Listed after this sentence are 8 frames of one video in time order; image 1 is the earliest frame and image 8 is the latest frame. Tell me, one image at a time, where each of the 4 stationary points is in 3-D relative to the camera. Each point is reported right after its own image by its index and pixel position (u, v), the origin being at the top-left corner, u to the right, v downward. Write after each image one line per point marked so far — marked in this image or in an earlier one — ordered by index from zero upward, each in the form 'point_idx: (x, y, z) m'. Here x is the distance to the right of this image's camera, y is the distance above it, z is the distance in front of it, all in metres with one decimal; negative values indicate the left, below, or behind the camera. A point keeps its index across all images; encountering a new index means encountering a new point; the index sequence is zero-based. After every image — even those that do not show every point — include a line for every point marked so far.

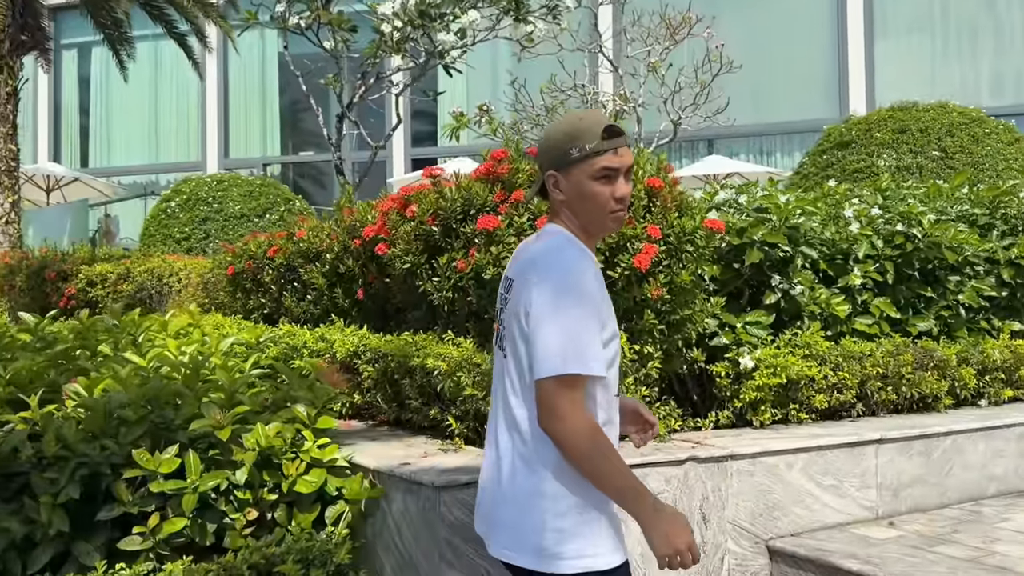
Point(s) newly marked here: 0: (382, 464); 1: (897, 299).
0: (-0.5, -0.7, +3.3) m
1: (+2.2, -0.1, +4.8) m
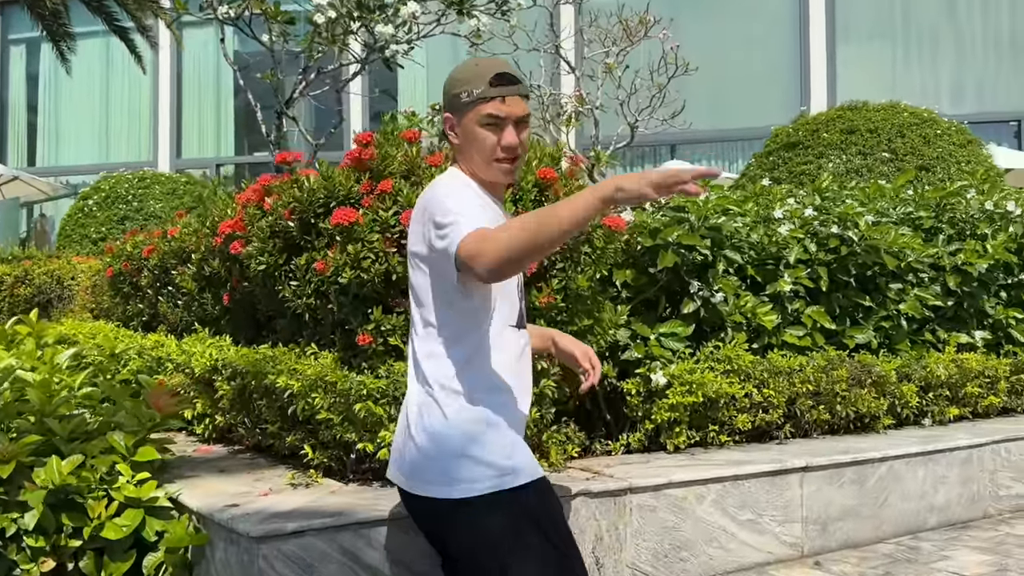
0: (-1.0, -0.7, +2.8) m
1: (+1.6, -0.1, +4.4) m
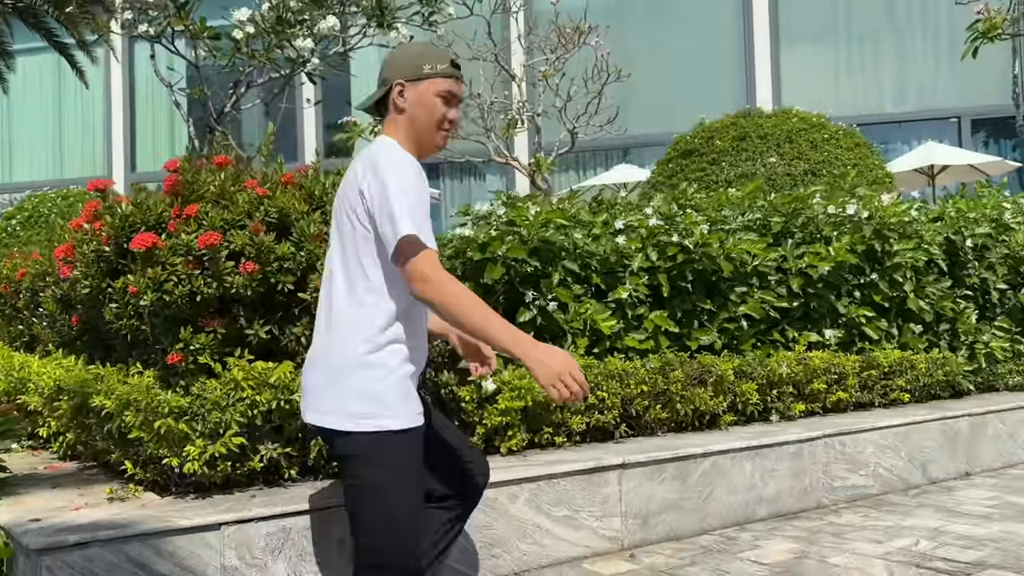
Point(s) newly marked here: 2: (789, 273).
0: (-1.7, -0.8, +2.9) m
1: (+0.9, -0.1, +4.6) m
2: (+1.6, +0.1, +4.9) m
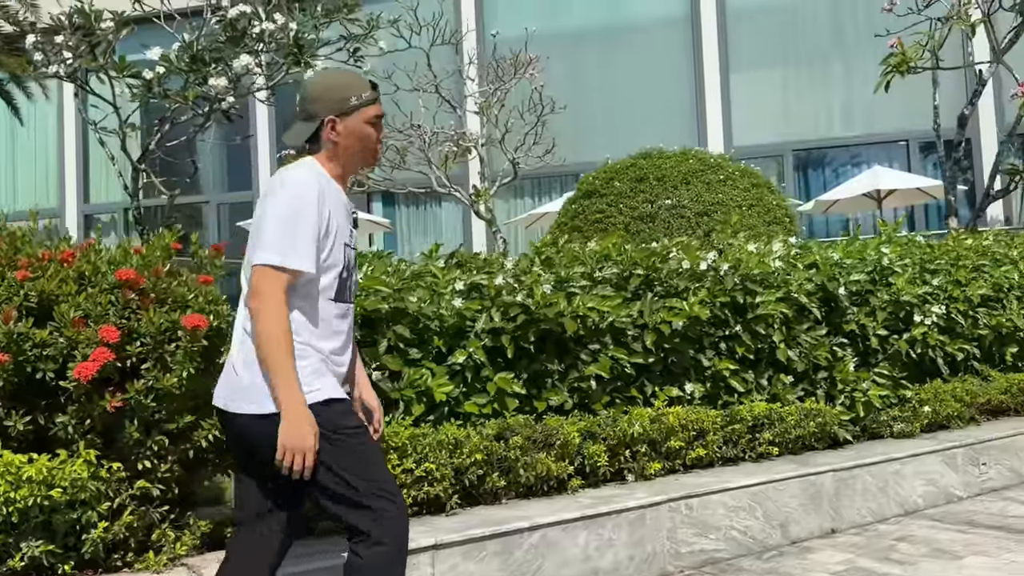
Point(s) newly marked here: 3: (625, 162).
0: (-2.5, -1.1, +2.7) m
1: (0.0, -0.5, +4.5) m
2: (+0.8, -0.2, +4.8) m
3: (+1.0, +1.2, +7.8) m
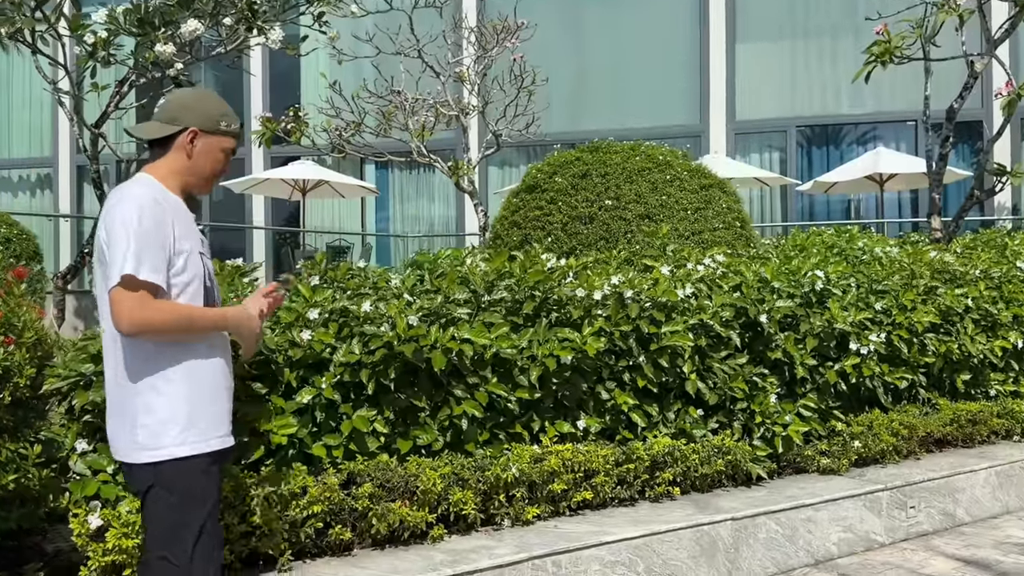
0: (-3.2, -1.2, +2.4) m
1: (-0.6, -0.6, +4.1) m
2: (+0.1, -0.4, +4.4) m
3: (+0.5, +1.1, +7.3) m
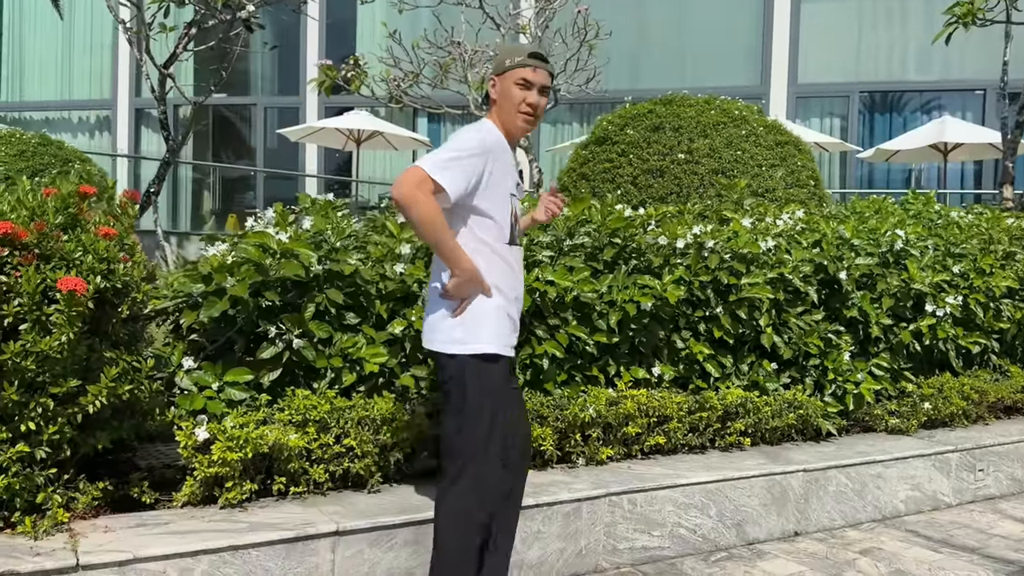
0: (-2.9, -0.9, +2.7) m
1: (-0.2, -0.3, +4.2) m
2: (+0.5, -0.1, +4.5) m
3: (+1.1, +1.5, +7.3) m
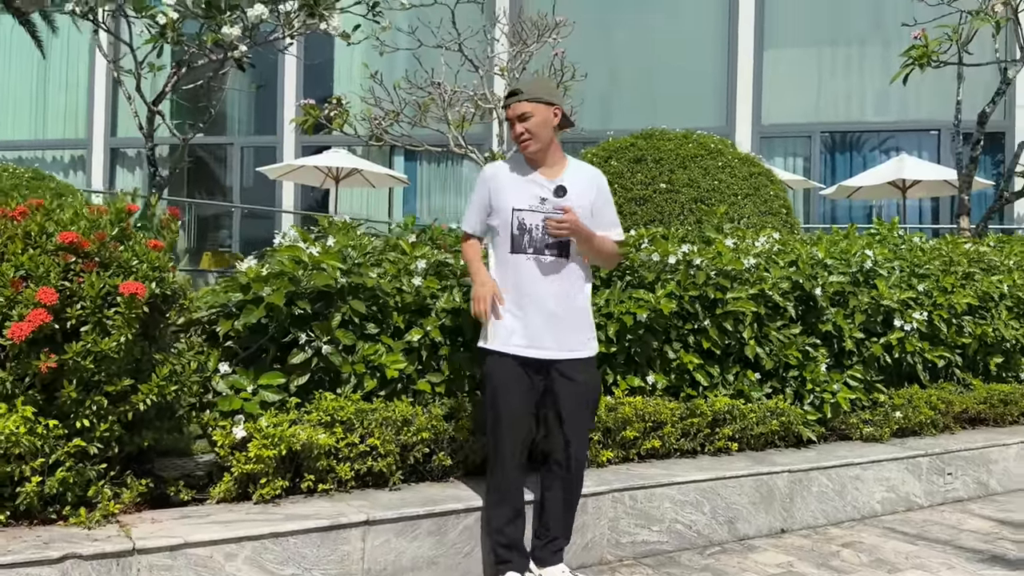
0: (-2.8, -0.9, +2.9) m
1: (-0.2, -0.4, +4.5) m
2: (+0.6, -0.2, +4.8) m
3: (+1.0, +1.3, +7.7) m
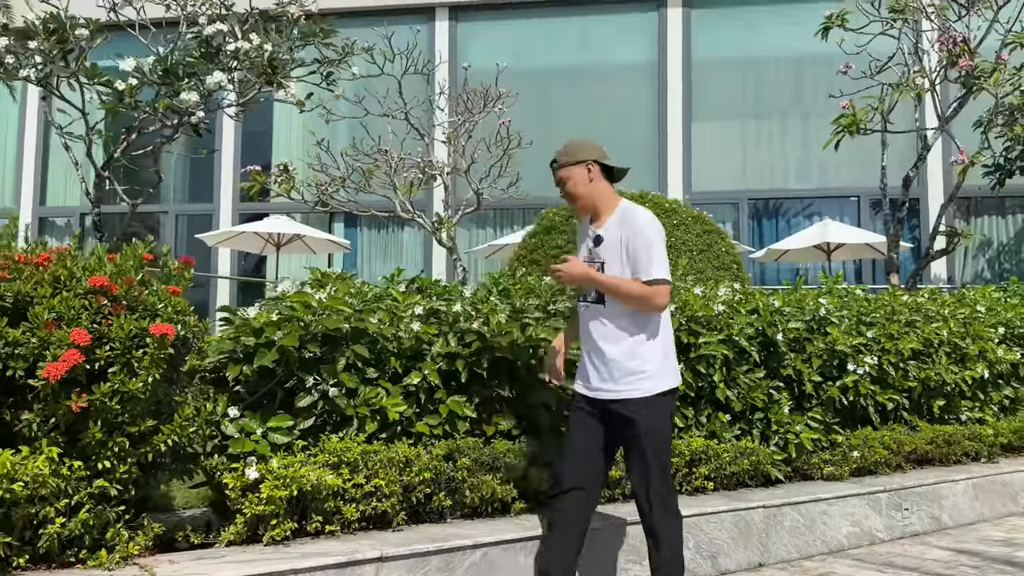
0: (-2.7, -1.0, +2.8) m
1: (-0.2, -0.6, +4.6) m
2: (+0.5, -0.4, +5.0) m
3: (+0.7, +0.8, +8.1) m
